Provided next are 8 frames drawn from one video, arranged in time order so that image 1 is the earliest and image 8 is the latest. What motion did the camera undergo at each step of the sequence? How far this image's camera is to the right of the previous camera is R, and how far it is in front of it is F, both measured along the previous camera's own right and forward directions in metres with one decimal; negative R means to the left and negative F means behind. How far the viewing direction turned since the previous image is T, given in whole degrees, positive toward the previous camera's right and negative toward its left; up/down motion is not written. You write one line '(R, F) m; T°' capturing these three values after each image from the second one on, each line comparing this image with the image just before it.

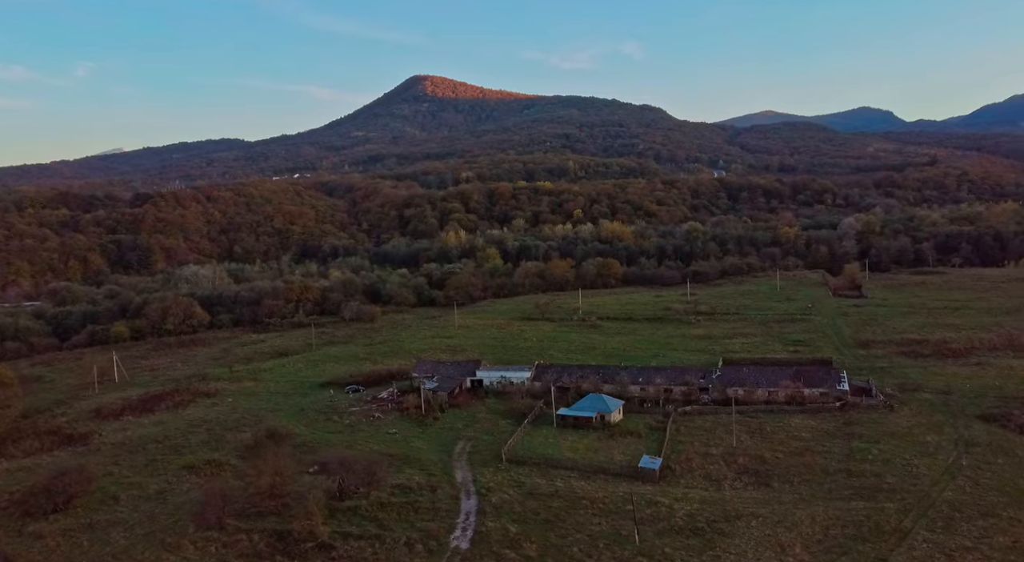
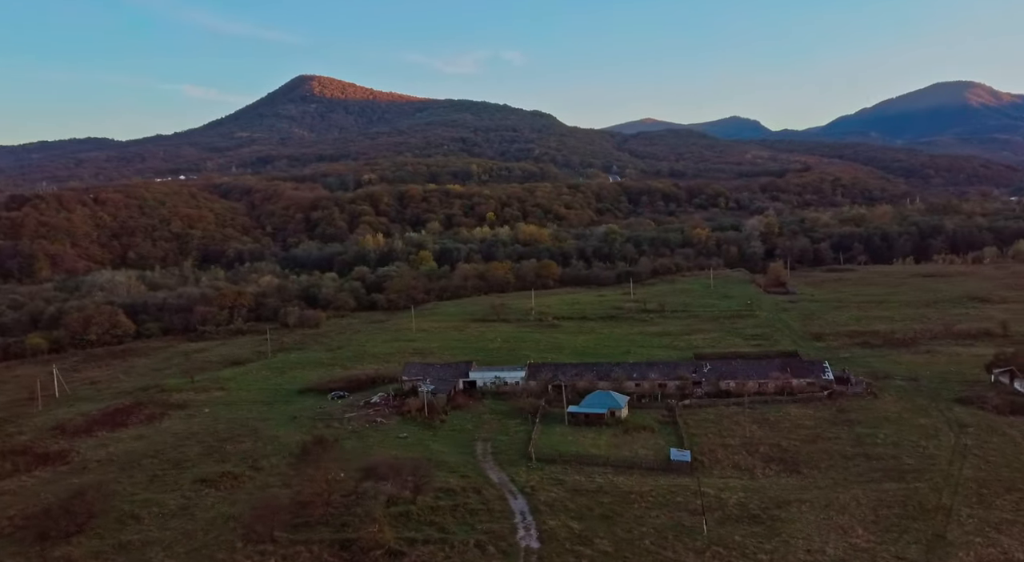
(-5.1, +0.7) m; +7°
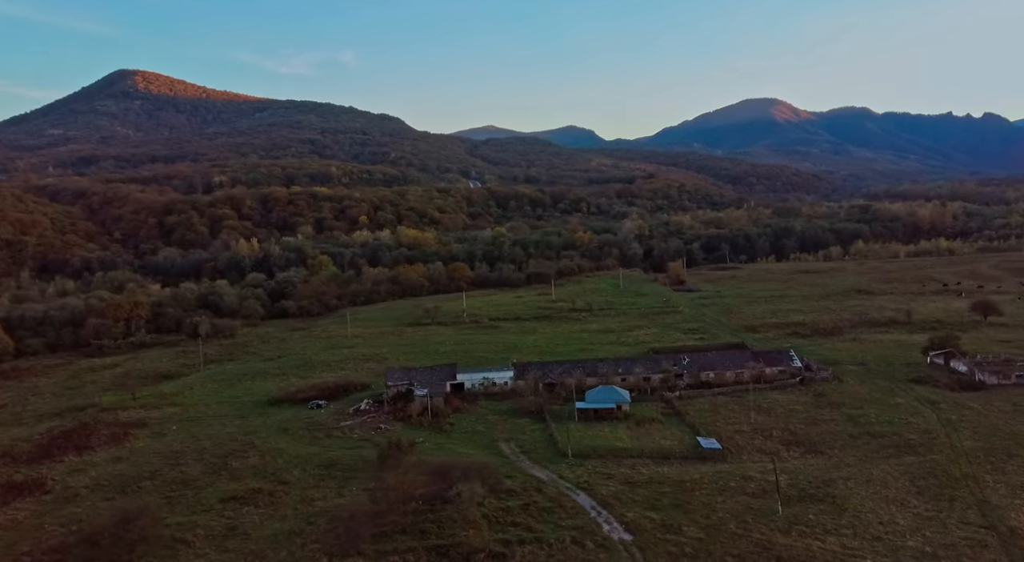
(-6.8, +1.0) m; +10°
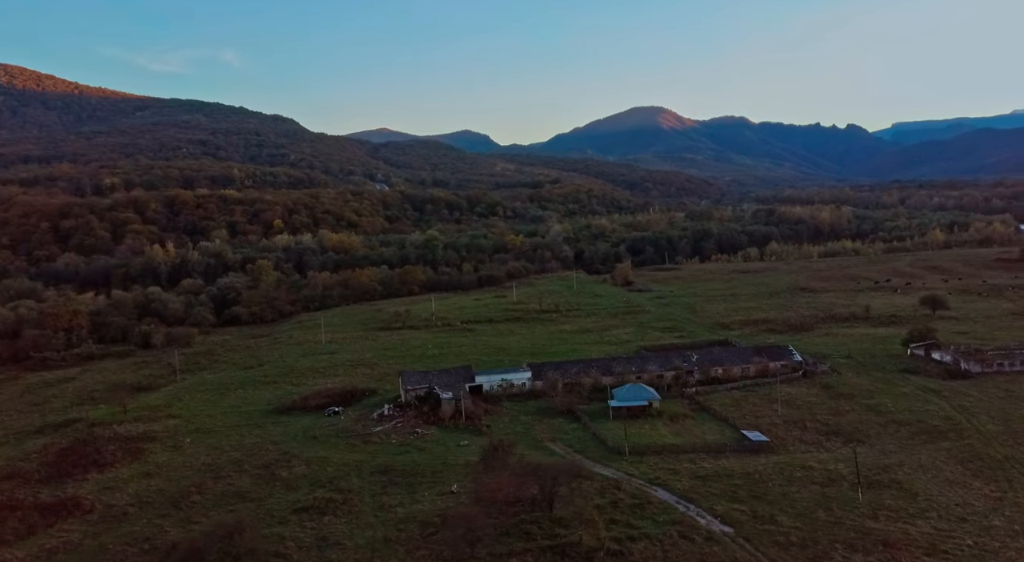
(-5.8, +0.6) m; +7°
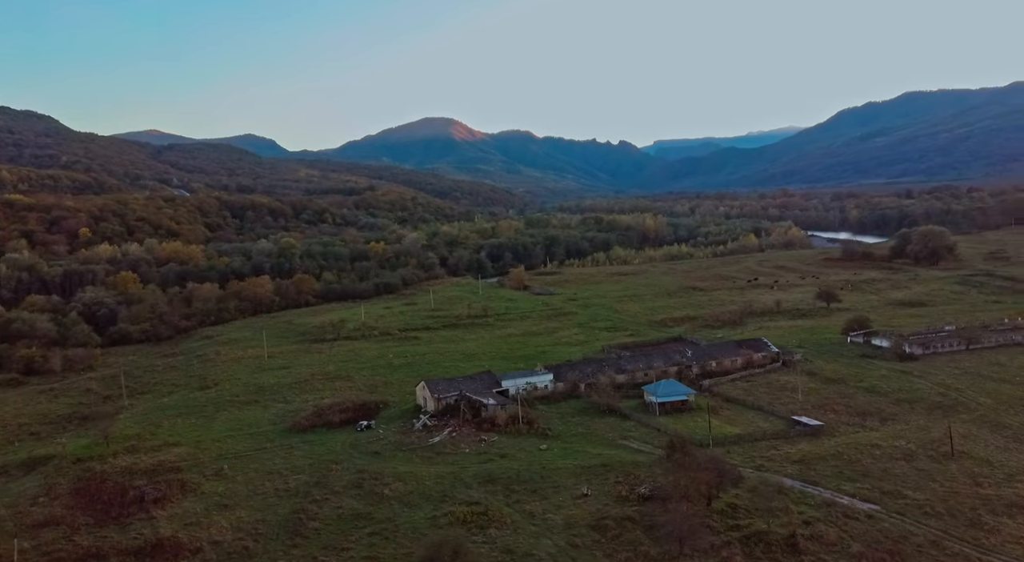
(-10.4, +1.8) m; +13°
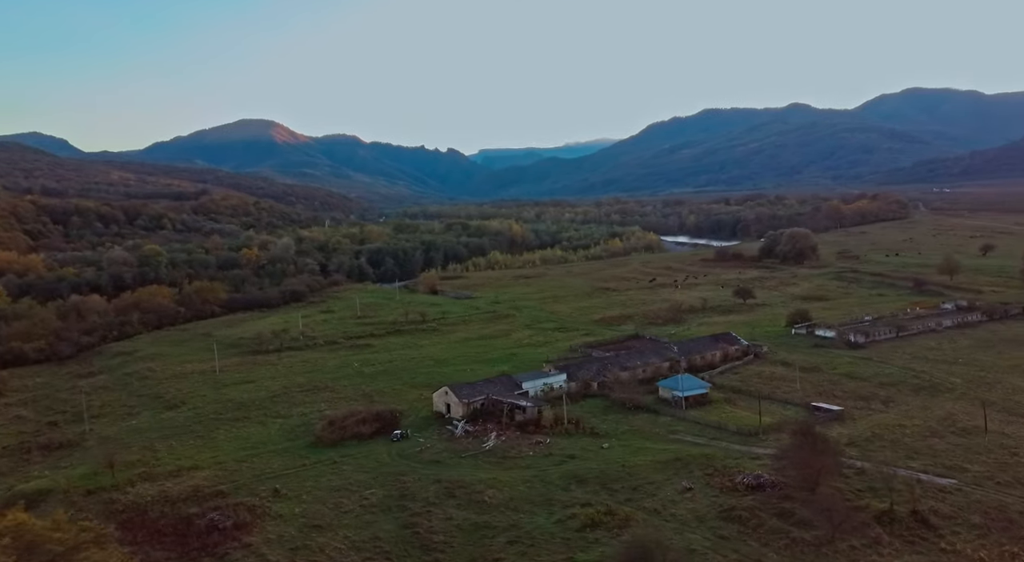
(-8.5, +1.3) m; +11°
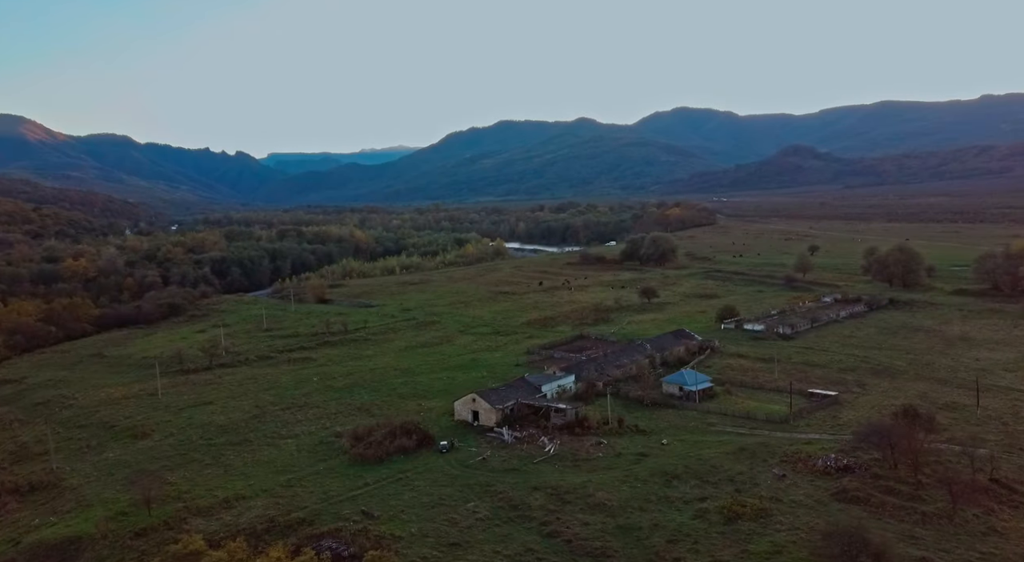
(-9.6, +1.5) m; +13°
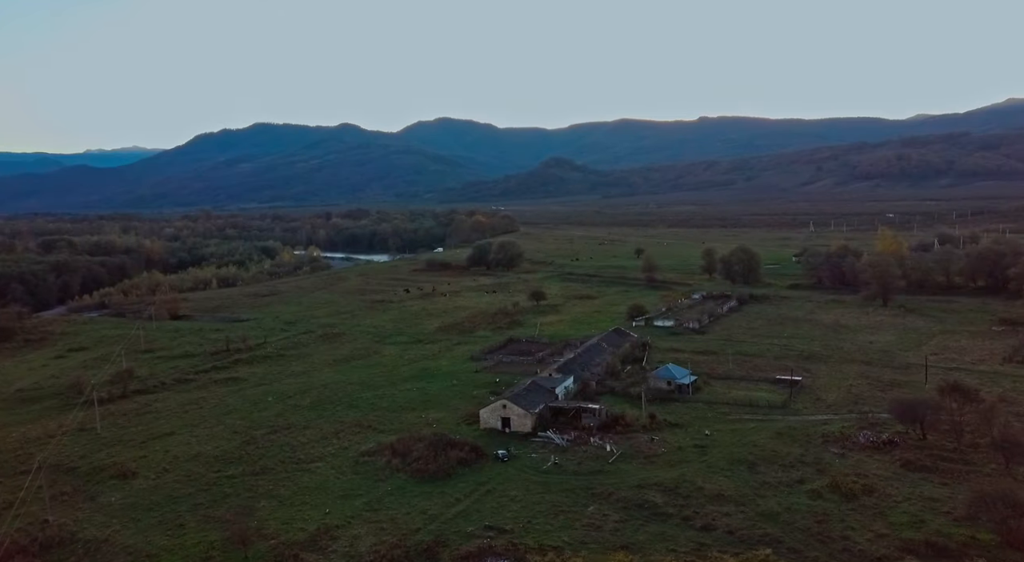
(-11.0, +1.5) m; +15°
